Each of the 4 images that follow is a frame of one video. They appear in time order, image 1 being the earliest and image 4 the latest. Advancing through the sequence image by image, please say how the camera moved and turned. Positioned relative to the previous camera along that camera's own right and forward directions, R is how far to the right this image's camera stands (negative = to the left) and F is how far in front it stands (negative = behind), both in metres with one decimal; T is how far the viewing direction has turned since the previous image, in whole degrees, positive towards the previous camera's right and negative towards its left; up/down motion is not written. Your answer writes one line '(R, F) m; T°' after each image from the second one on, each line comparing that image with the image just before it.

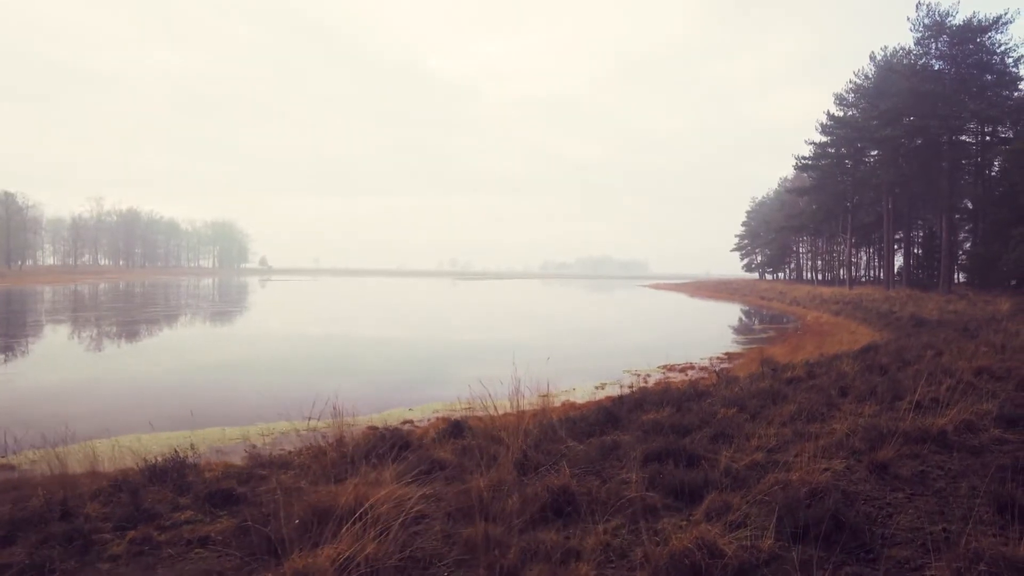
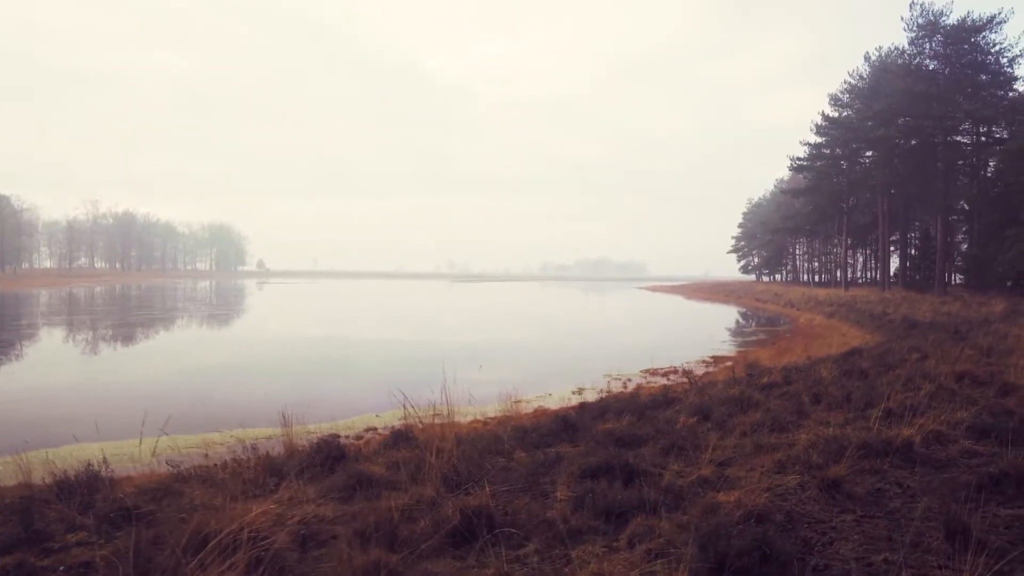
(+0.6, +0.4) m; 0°
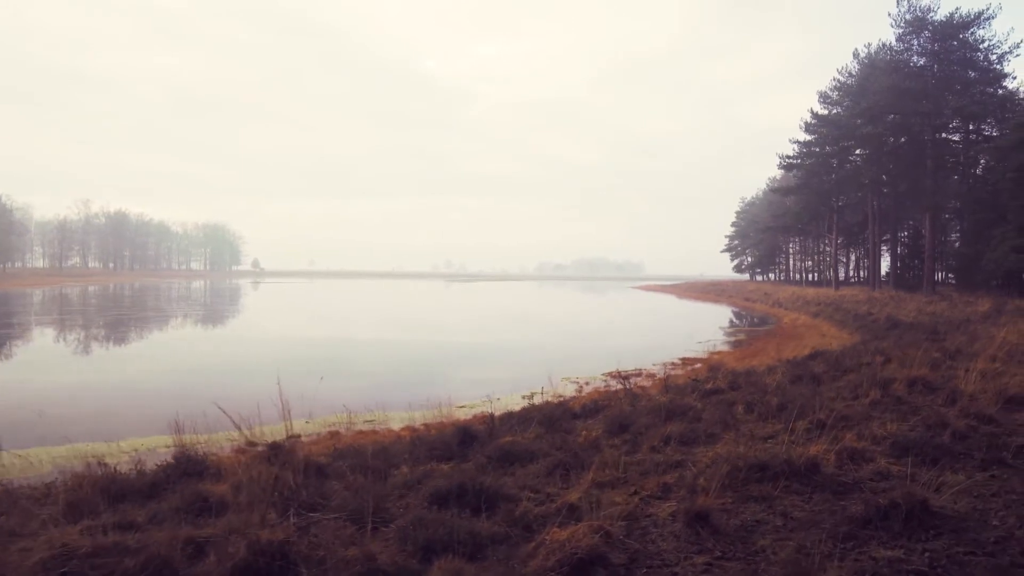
(+1.2, +0.7) m; 0°
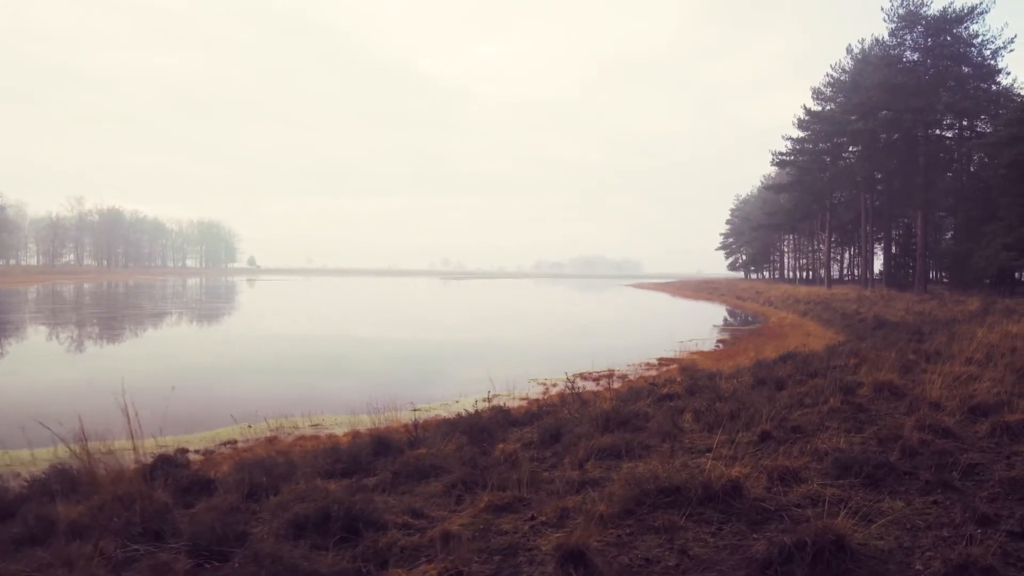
(+0.9, +0.6) m; 0°
